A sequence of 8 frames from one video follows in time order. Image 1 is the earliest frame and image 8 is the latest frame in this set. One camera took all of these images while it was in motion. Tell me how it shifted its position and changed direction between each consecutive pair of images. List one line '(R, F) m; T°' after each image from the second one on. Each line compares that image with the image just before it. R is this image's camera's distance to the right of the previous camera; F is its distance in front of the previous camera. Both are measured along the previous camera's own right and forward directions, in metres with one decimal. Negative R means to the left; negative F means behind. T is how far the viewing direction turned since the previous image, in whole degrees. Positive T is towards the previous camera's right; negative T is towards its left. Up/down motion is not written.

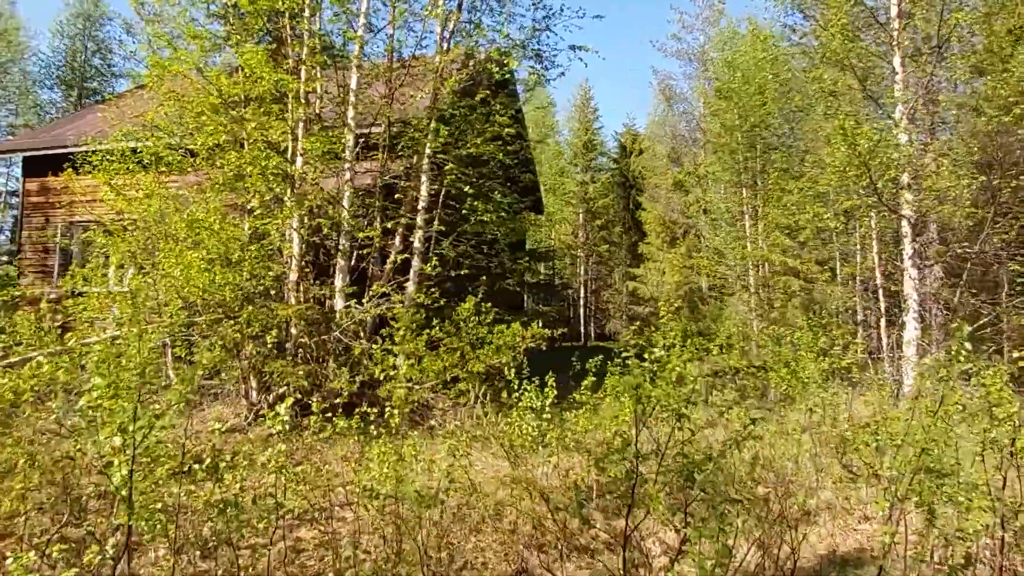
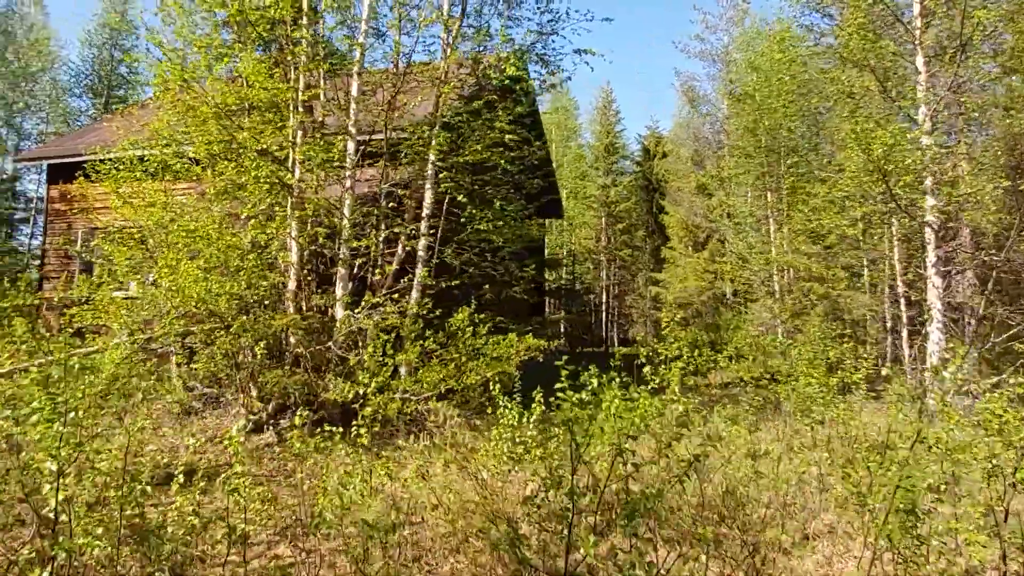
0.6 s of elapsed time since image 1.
(+0.3, +0.2) m; -3°
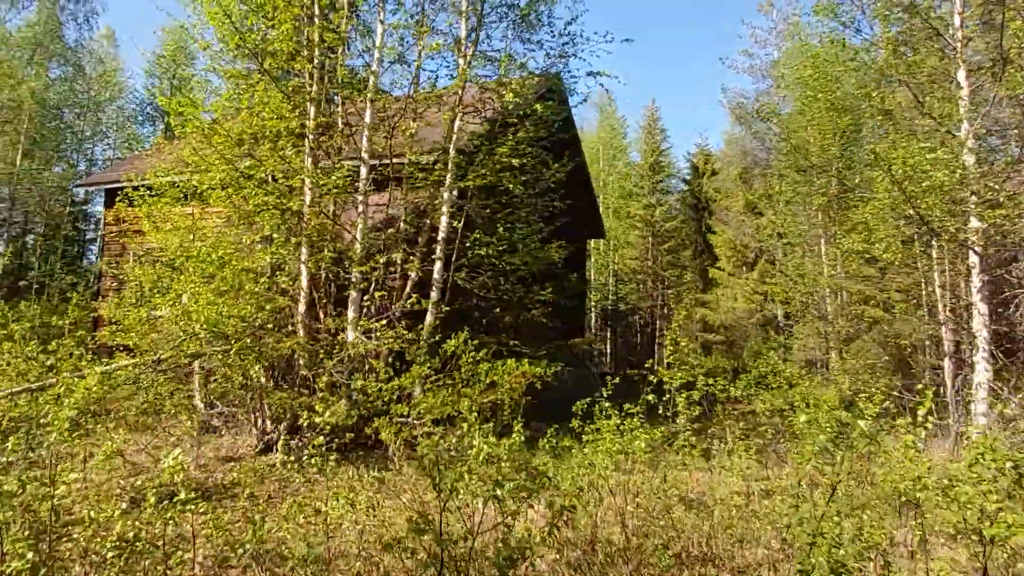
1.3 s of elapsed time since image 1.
(+0.6, +0.1) m; -5°
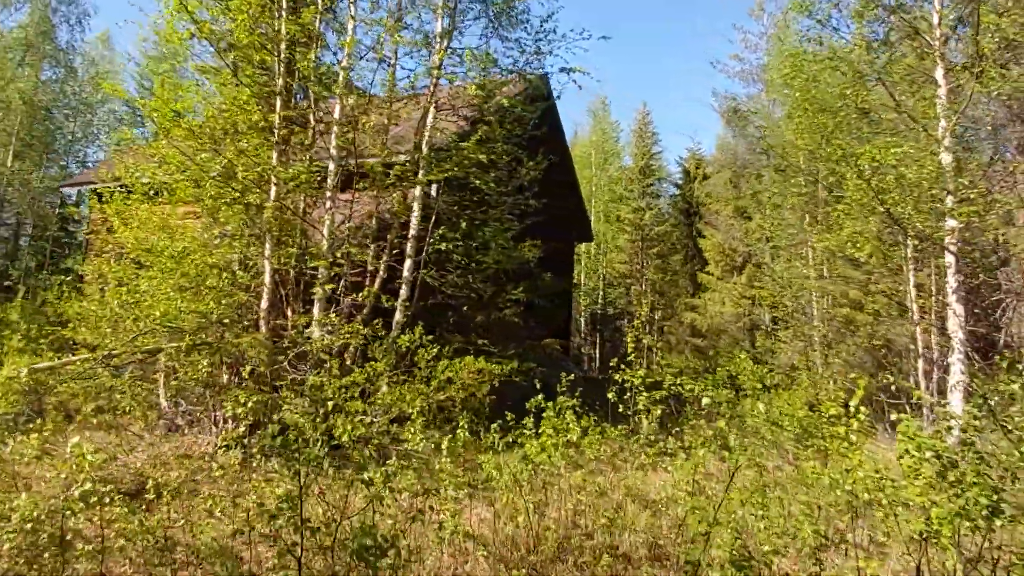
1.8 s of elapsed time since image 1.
(+0.4, +0.1) m; 0°
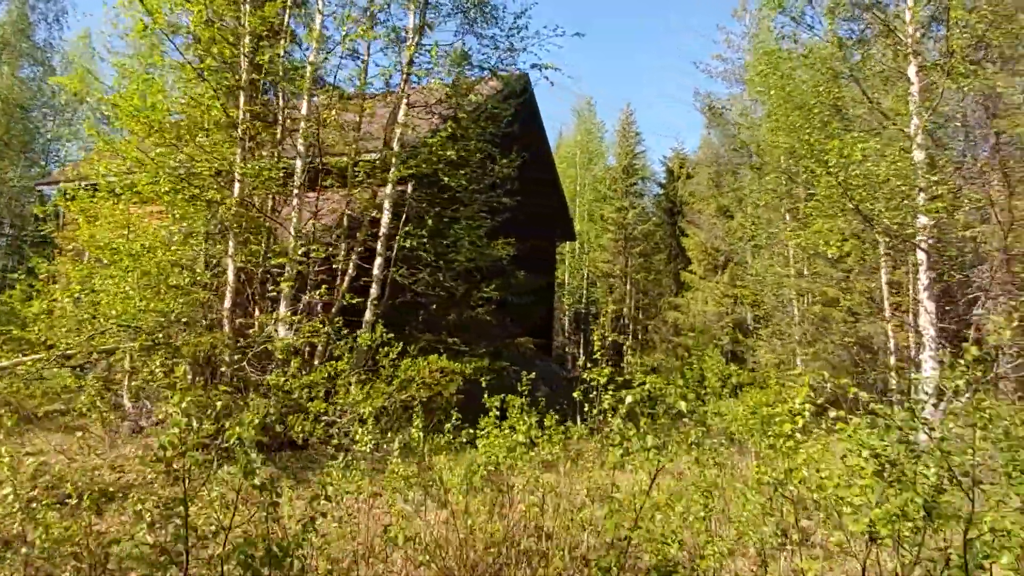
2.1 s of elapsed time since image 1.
(+0.3, +0.1) m; +1°
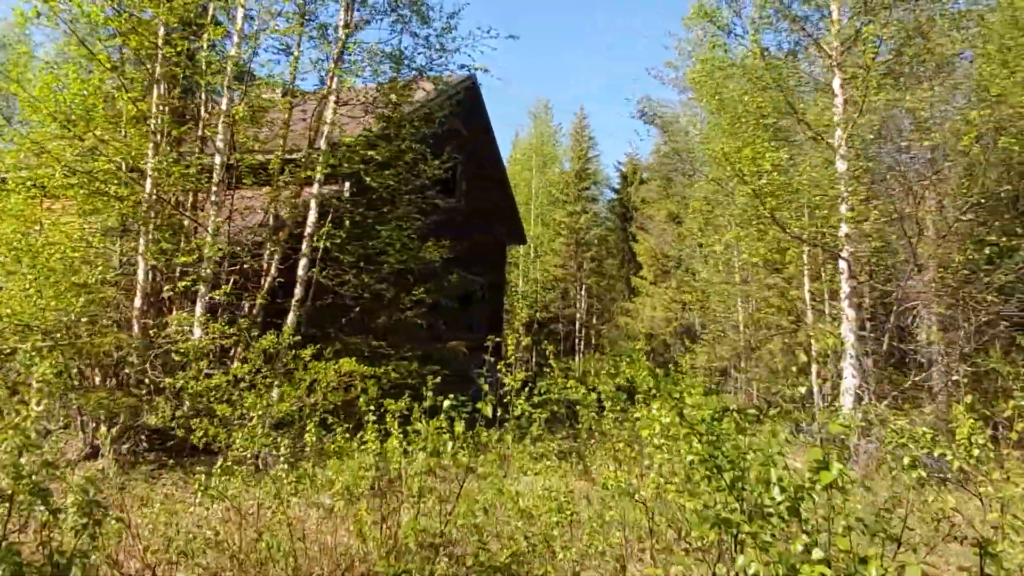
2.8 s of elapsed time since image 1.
(+0.5, 0.0) m; +3°
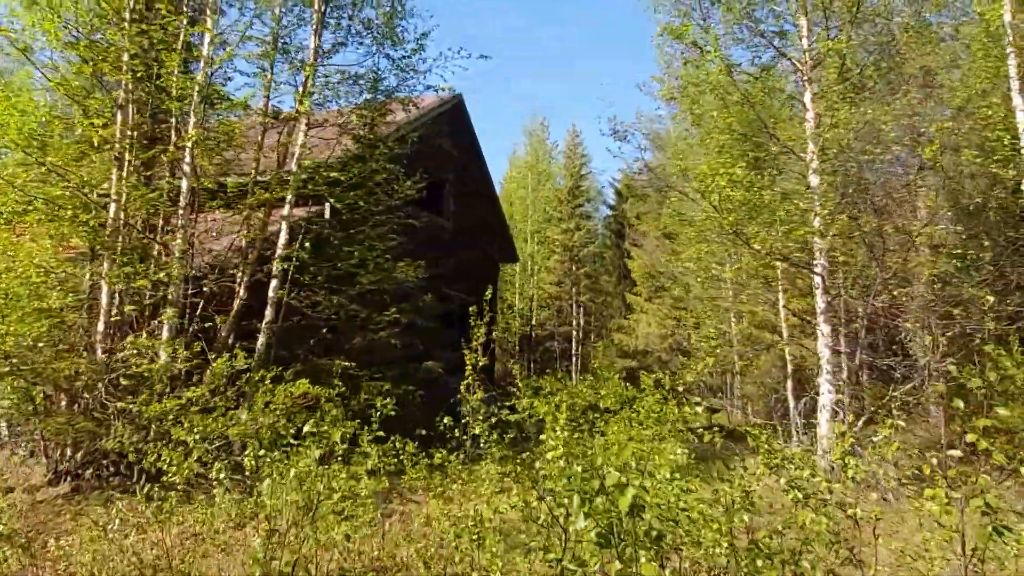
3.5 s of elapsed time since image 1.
(+0.5, 0.0) m; -1°
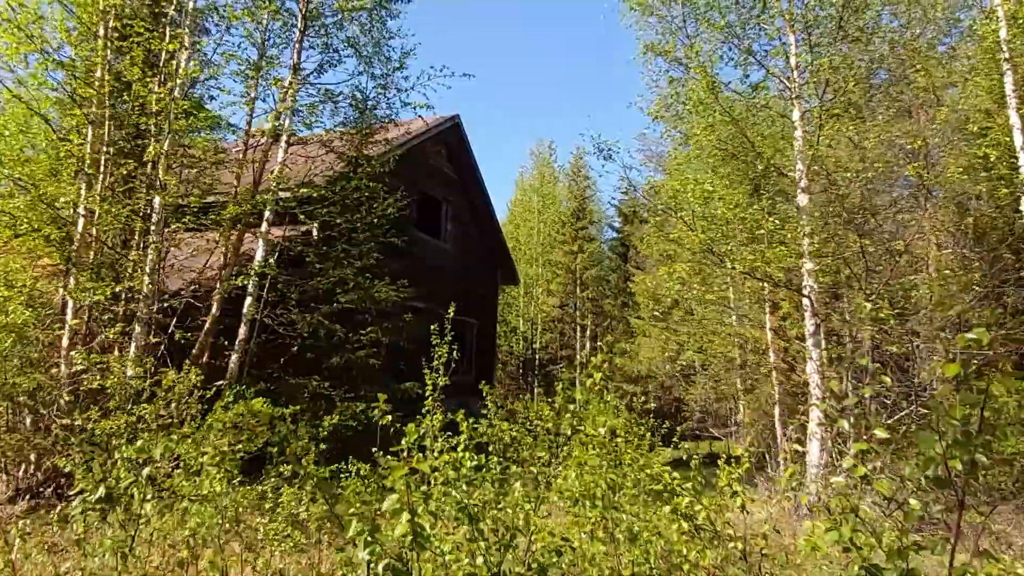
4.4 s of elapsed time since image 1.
(+0.5, +0.2) m; -2°
